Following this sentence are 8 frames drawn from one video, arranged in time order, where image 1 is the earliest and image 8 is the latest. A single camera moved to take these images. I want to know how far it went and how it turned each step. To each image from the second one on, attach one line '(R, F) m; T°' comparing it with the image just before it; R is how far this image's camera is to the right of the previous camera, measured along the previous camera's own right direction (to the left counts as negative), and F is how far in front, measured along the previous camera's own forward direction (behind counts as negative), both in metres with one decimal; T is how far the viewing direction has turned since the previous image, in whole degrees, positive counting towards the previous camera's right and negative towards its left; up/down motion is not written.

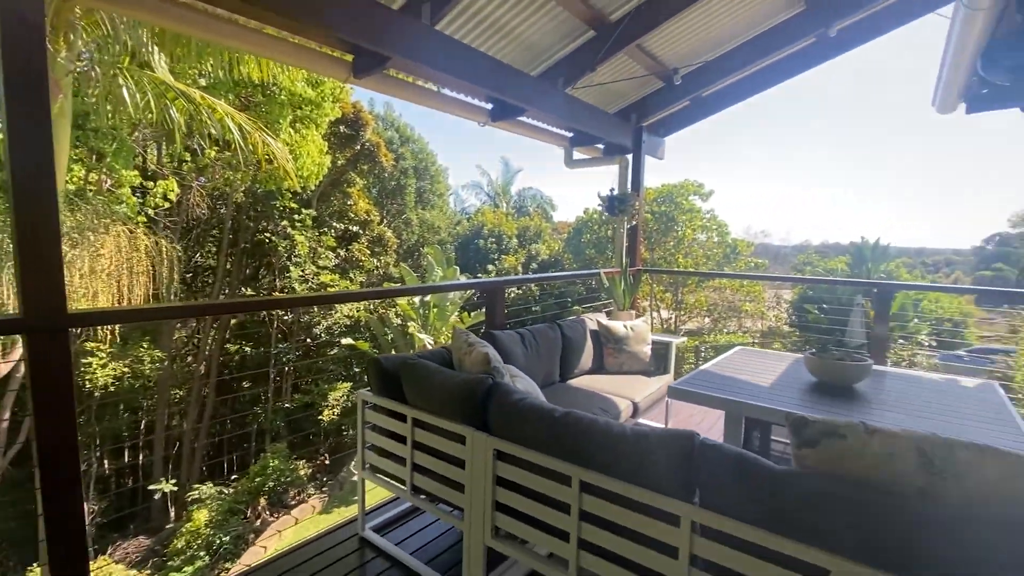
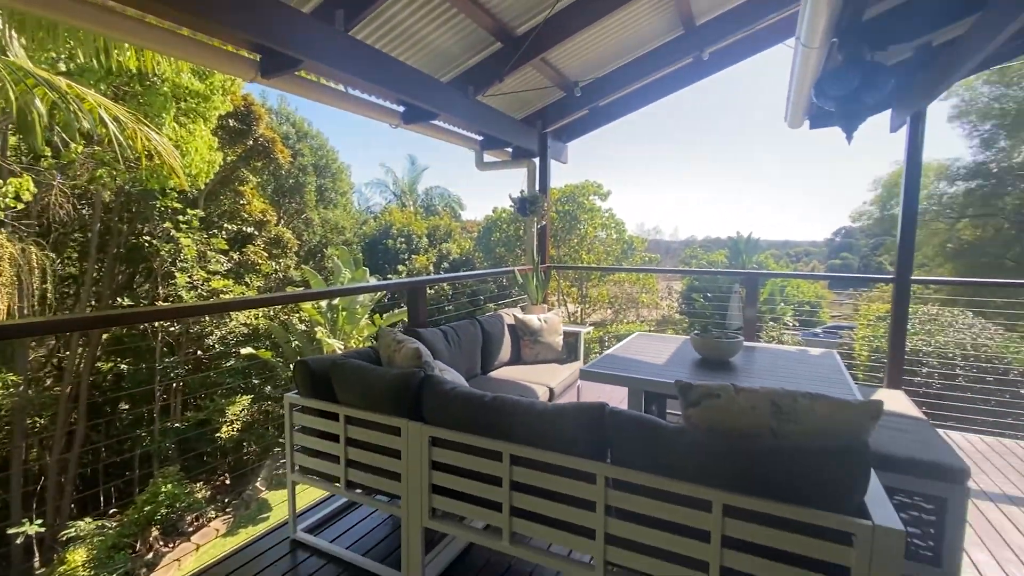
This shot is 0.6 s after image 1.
(-0.1, -0.1) m; +11°
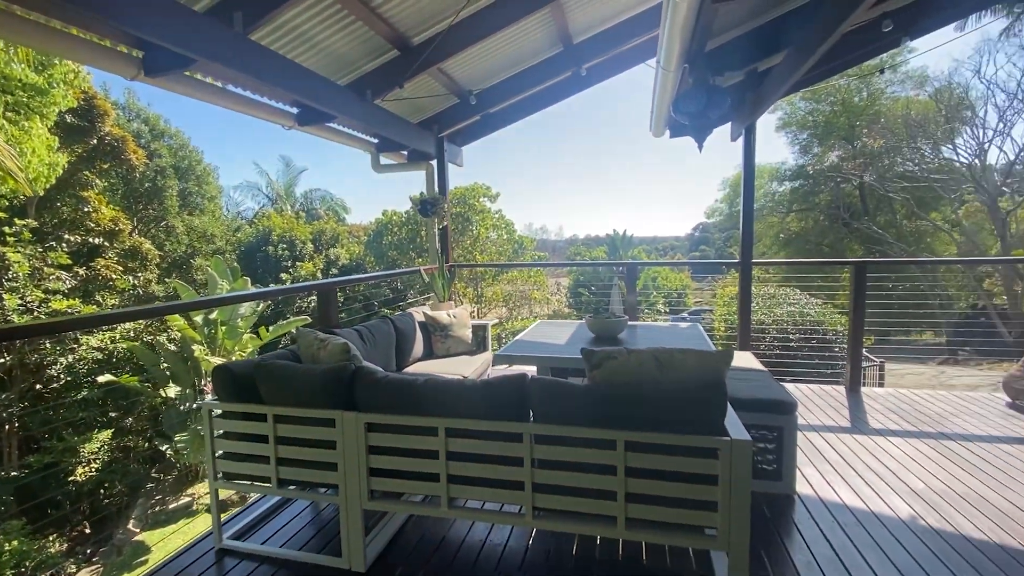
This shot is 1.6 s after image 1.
(-0.1, -0.2) m; +13°
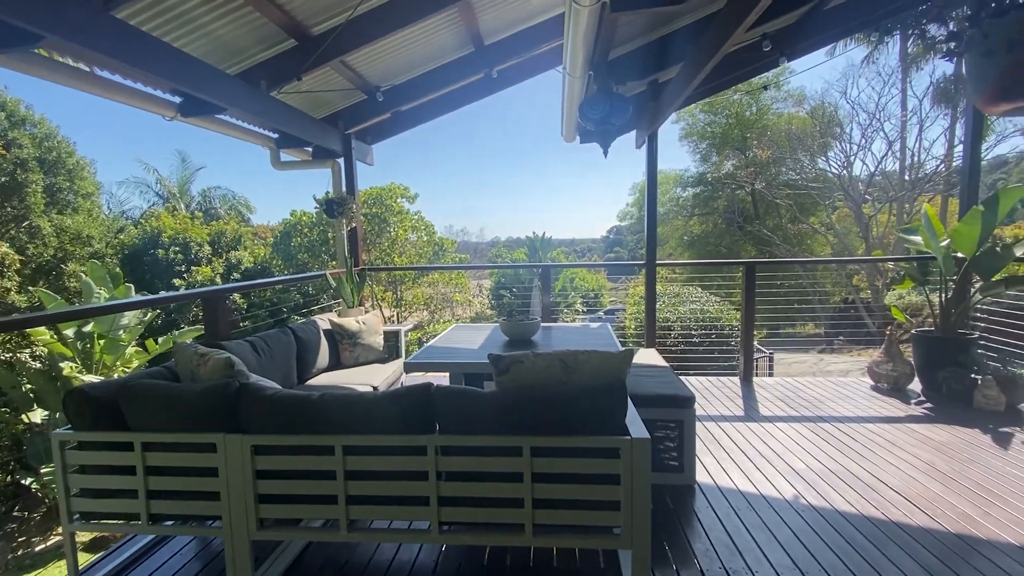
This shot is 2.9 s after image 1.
(+0.1, 0.0) m; +9°
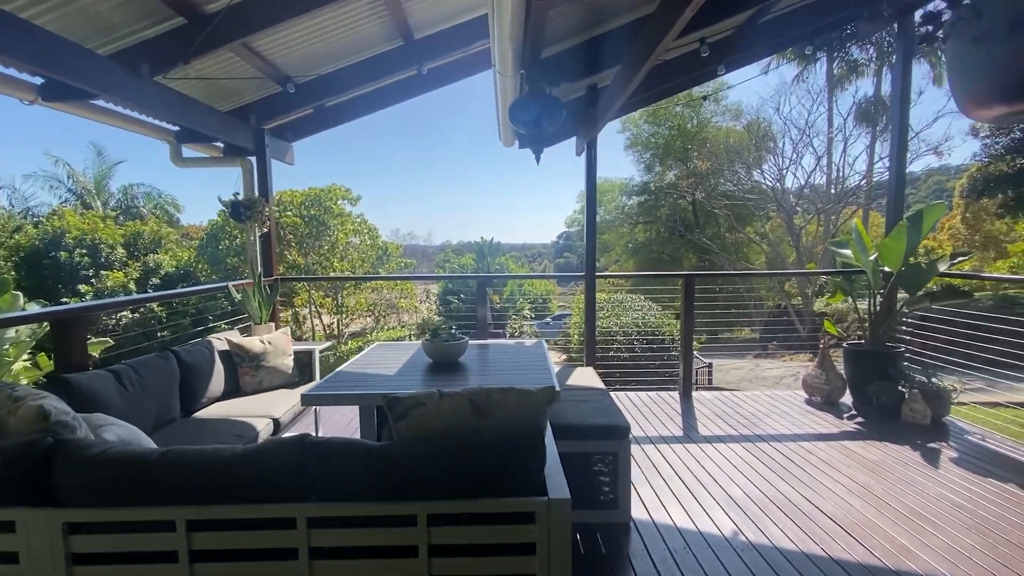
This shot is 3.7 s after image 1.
(+0.1, +0.3) m; +6°
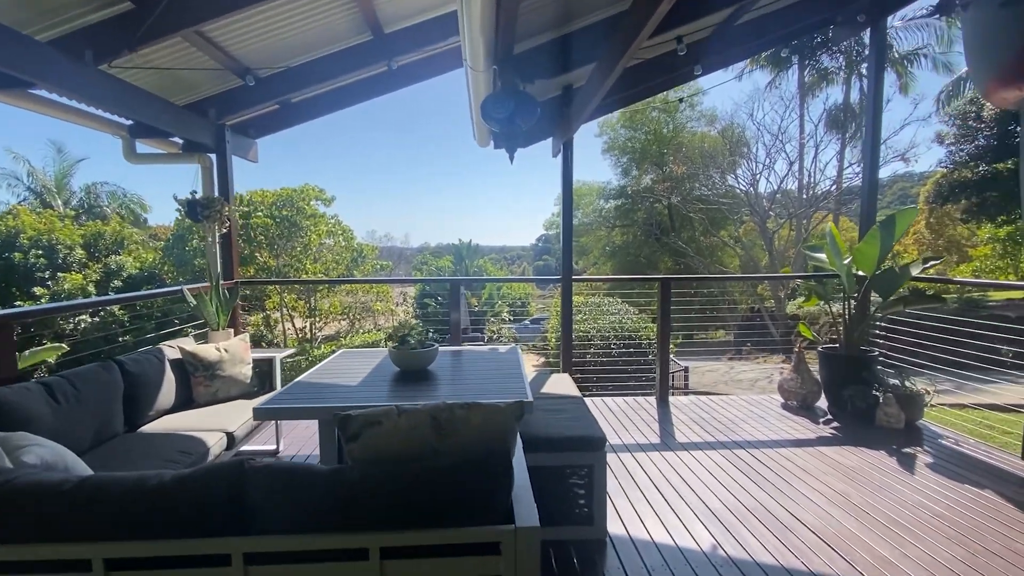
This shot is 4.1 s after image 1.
(0.0, +0.1) m; +2°
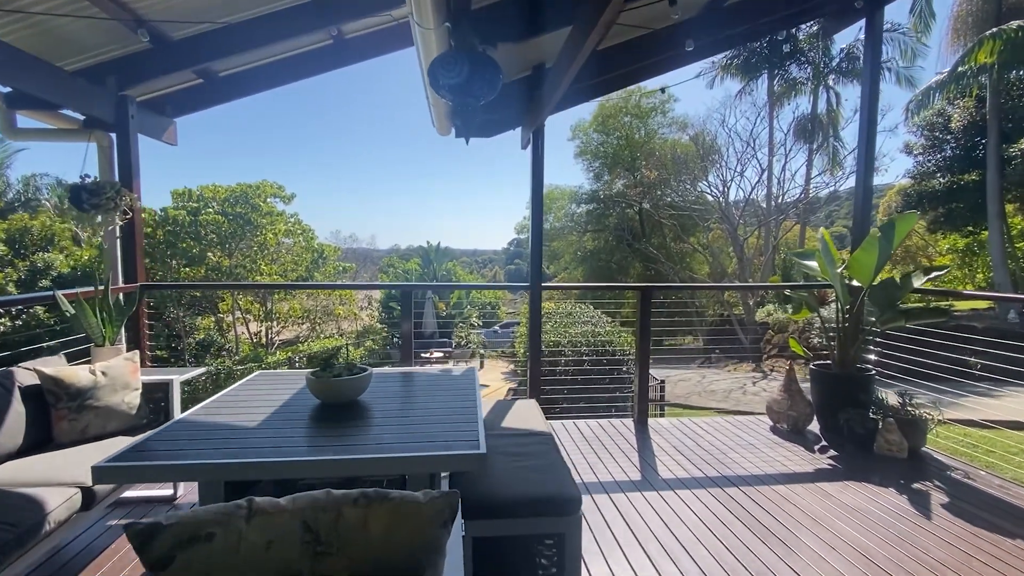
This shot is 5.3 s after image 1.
(+0.1, +0.5) m; +3°
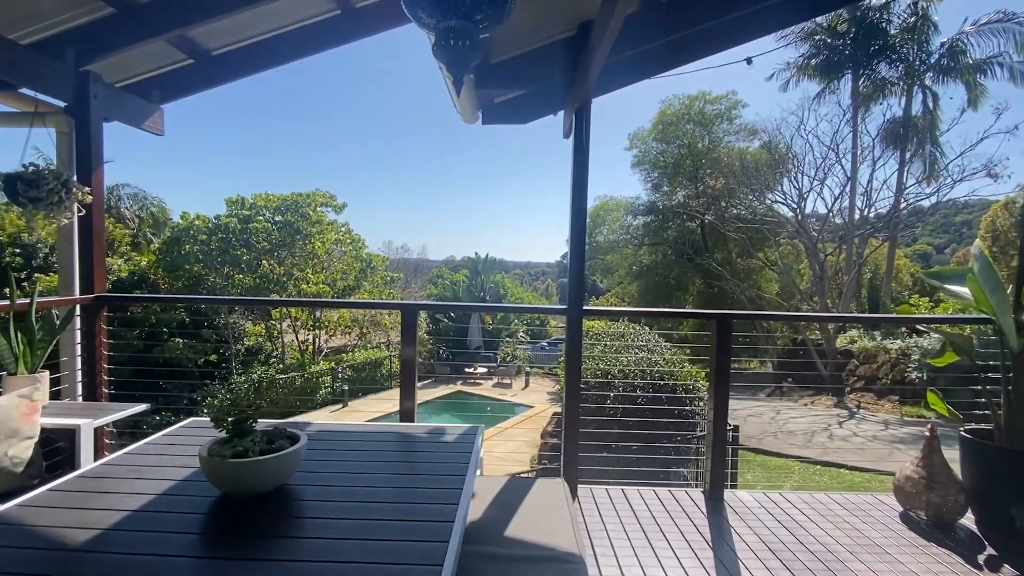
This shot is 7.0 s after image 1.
(+0.1, +0.7) m; -6°
